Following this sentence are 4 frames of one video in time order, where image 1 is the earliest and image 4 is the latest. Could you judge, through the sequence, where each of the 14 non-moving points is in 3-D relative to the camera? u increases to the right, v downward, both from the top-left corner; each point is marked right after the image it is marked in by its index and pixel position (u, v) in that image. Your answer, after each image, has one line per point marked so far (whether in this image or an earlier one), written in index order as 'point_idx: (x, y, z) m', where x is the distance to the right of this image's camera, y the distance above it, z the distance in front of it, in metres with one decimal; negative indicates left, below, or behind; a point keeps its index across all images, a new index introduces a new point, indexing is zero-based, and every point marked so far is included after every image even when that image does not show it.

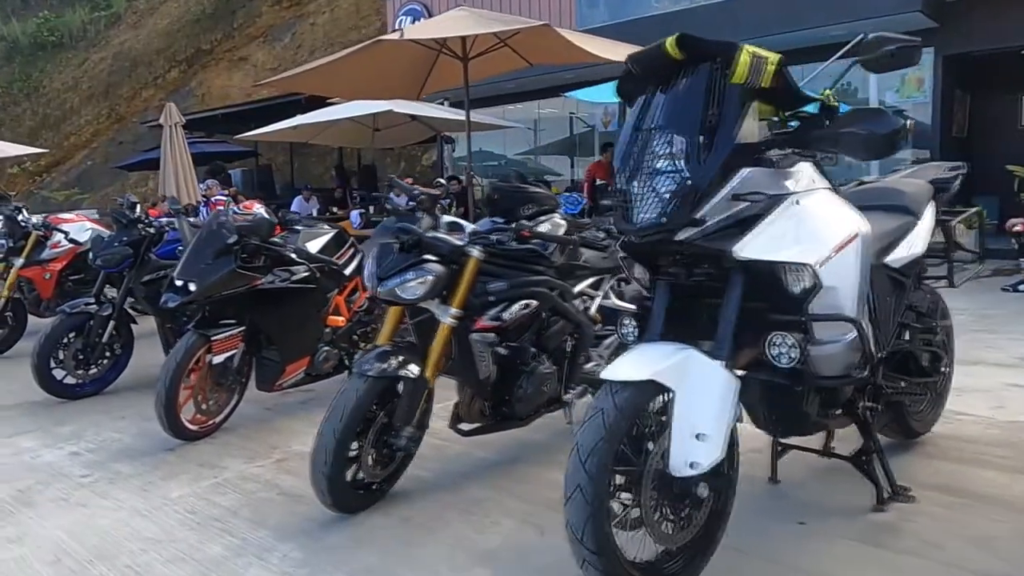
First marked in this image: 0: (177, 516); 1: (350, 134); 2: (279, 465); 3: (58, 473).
0: (-1.4, -0.9, +3.1) m
1: (-3.4, +3.1, +15.3) m
2: (-1.1, -0.9, +3.6) m
3: (-2.2, -0.9, +3.7) m
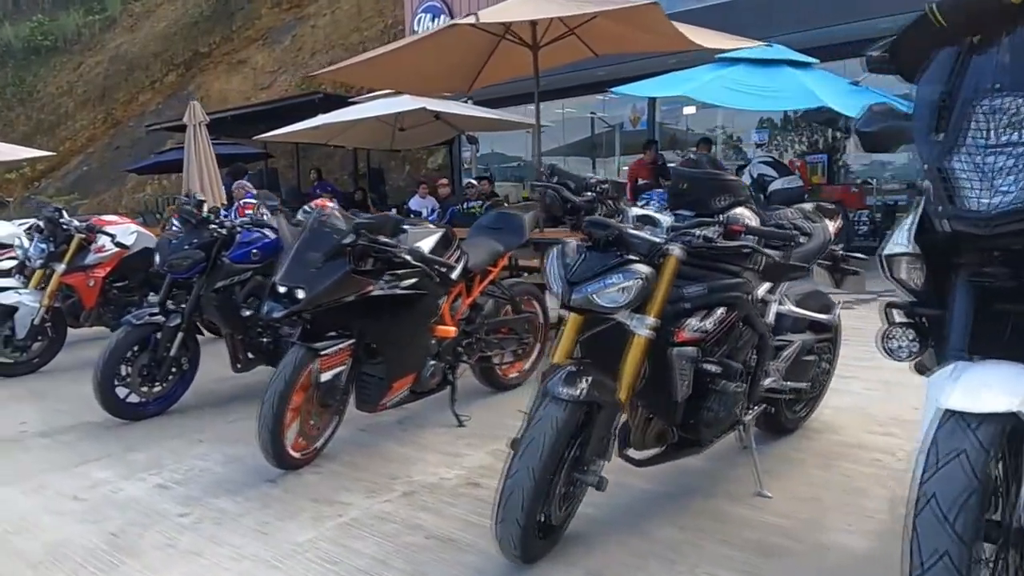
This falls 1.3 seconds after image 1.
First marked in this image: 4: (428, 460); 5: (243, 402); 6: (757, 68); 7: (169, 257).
0: (-0.7, -1.0, +2.6) m
1: (-2.8, +3.0, +14.8) m
2: (-0.4, -0.9, +3.1) m
3: (-1.5, -1.0, +3.2) m
4: (-0.4, -0.8, +3.6) m
5: (-1.7, -0.7, +4.9) m
6: (+3.1, +2.8, +9.5) m
7: (-2.0, +0.2, +4.4) m
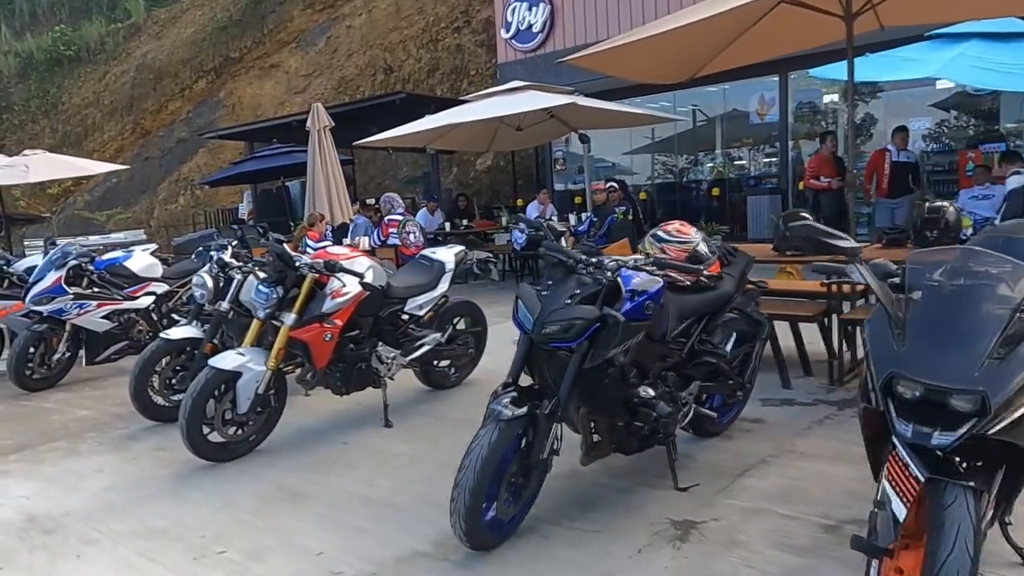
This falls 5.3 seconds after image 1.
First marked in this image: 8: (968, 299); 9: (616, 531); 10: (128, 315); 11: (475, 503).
0: (+1.5, -1.2, +1.2) m
1: (-0.6, +2.7, +13.5) m
2: (+1.7, -1.1, +1.8) m
3: (+0.6, -1.2, +1.8) m
4: (+1.8, -1.1, +2.2) m
5: (+0.4, -1.0, +3.5) m
6: (+5.2, +2.6, +8.1) m
7: (+0.1, -0.1, +3.1) m
8: (+1.3, 0.0, +2.1) m
9: (+0.5, -1.1, +3.3) m
10: (-3.5, -0.2, +6.8) m
11: (-0.2, -0.8, +2.9) m
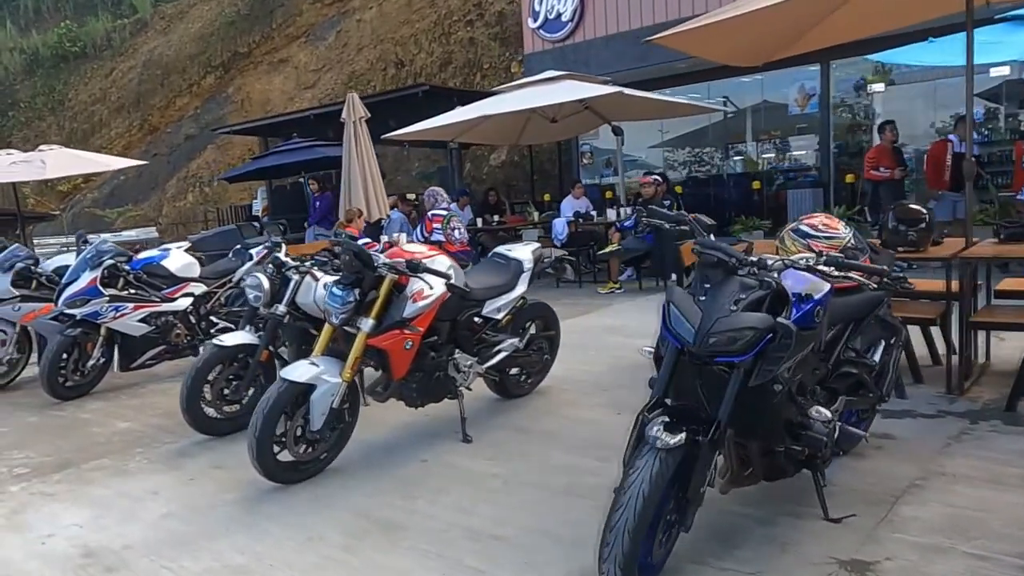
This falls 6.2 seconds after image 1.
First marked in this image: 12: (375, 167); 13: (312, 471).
0: (+2.0, -1.3, +0.8) m
1: (-0.1, +2.8, +13.0) m
2: (+2.3, -1.2, +1.3) m
3: (+1.2, -1.3, +1.4) m
4: (+2.3, -1.1, +1.8) m
5: (+1.0, -1.0, +3.0) m
6: (+5.8, +2.7, +7.6) m
7: (+0.7, -0.1, +2.6) m
8: (+1.8, 0.0, +1.6) m
9: (+1.0, -1.1, +2.8) m
10: (-2.9, -0.3, +6.3) m
11: (+0.4, -0.9, +2.5) m
12: (-1.7, +1.5, +9.4) m
13: (-1.1, -1.0, +4.1) m
